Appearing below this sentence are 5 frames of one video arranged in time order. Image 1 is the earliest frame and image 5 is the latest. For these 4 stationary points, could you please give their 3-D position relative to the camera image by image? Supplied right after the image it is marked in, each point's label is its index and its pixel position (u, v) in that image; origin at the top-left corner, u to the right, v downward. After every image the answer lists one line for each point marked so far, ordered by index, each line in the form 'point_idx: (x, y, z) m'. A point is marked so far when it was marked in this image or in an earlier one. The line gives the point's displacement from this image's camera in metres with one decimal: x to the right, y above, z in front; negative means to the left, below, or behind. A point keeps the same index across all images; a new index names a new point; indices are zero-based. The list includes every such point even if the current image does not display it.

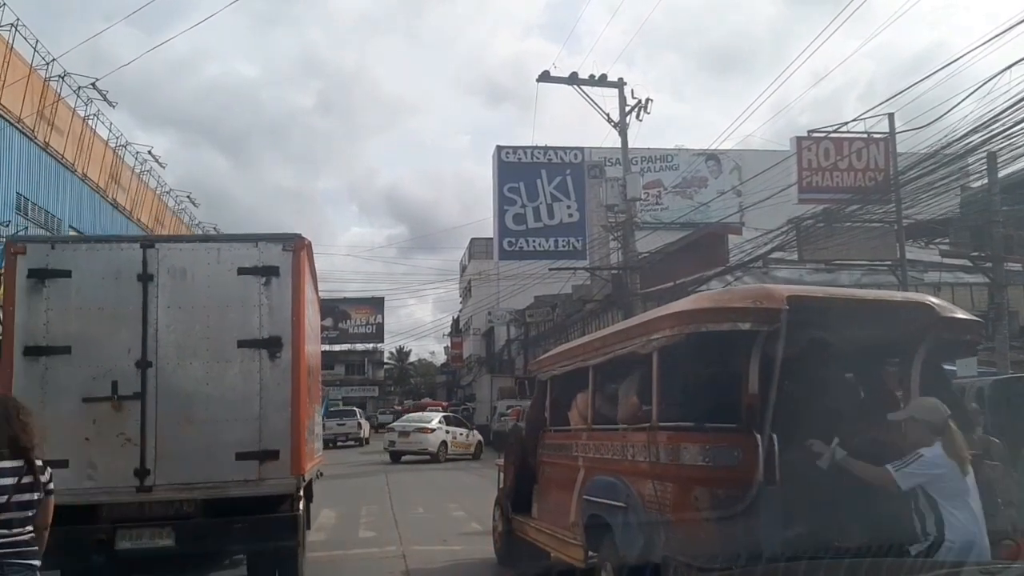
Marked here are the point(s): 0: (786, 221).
0: (+5.0, +1.2, +17.3) m
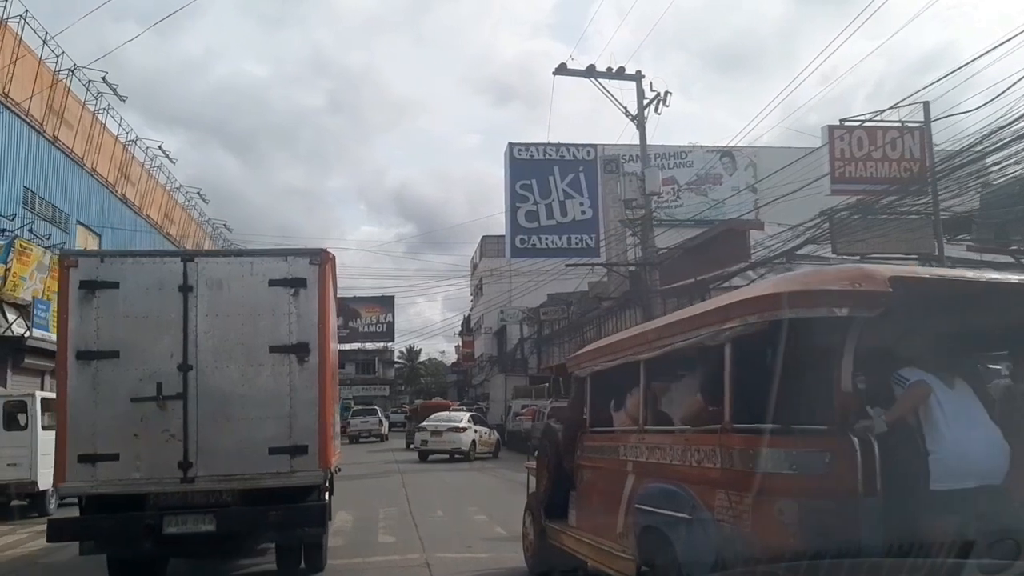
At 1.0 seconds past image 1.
0: (+5.4, +1.3, +16.6) m
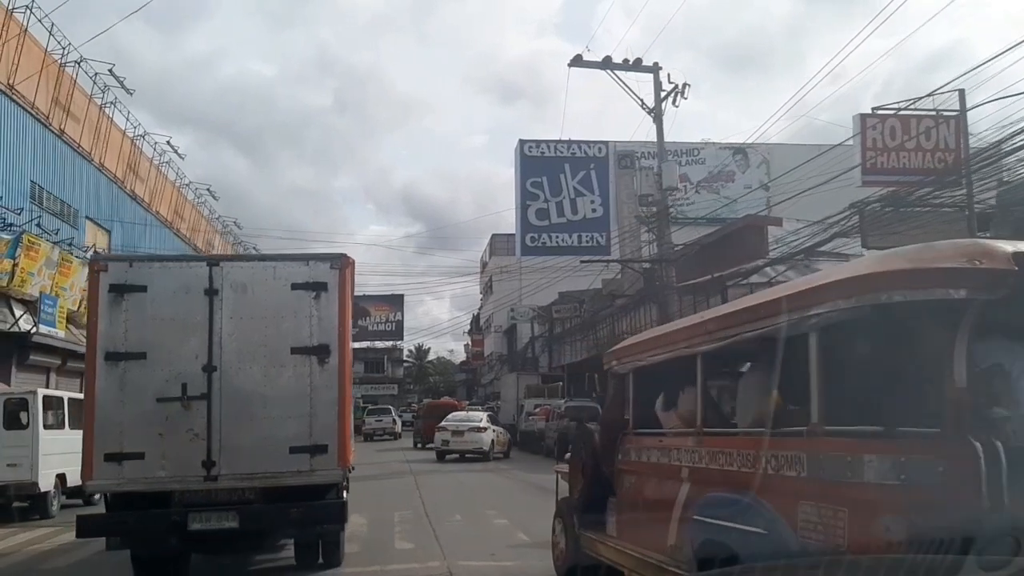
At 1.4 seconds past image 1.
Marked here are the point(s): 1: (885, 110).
0: (+5.7, +1.4, +16.0) m
1: (+6.5, +3.1, +16.4) m
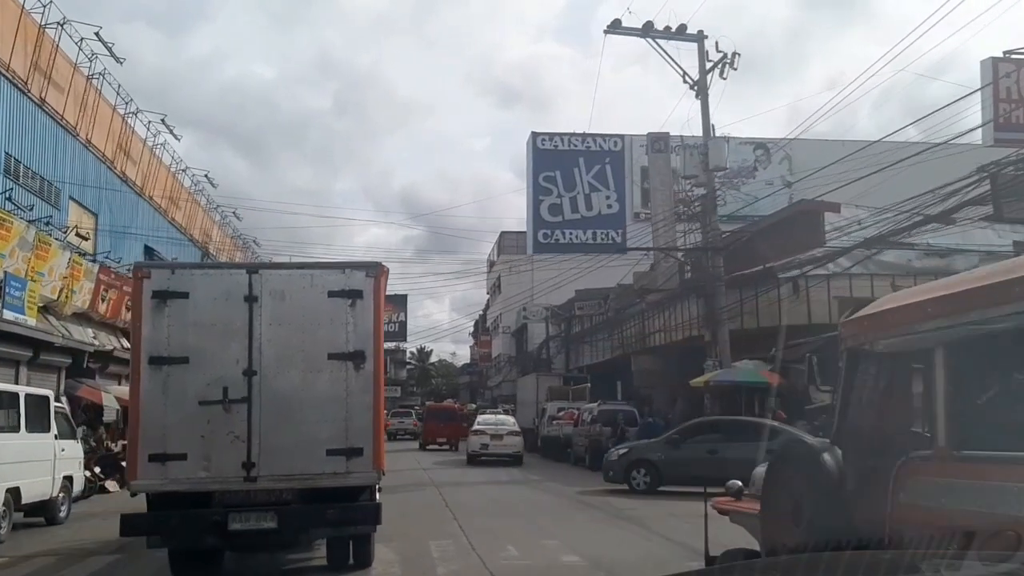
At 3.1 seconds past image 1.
0: (+6.5, +1.7, +13.2) m
1: (+7.3, +3.3, +13.6) m
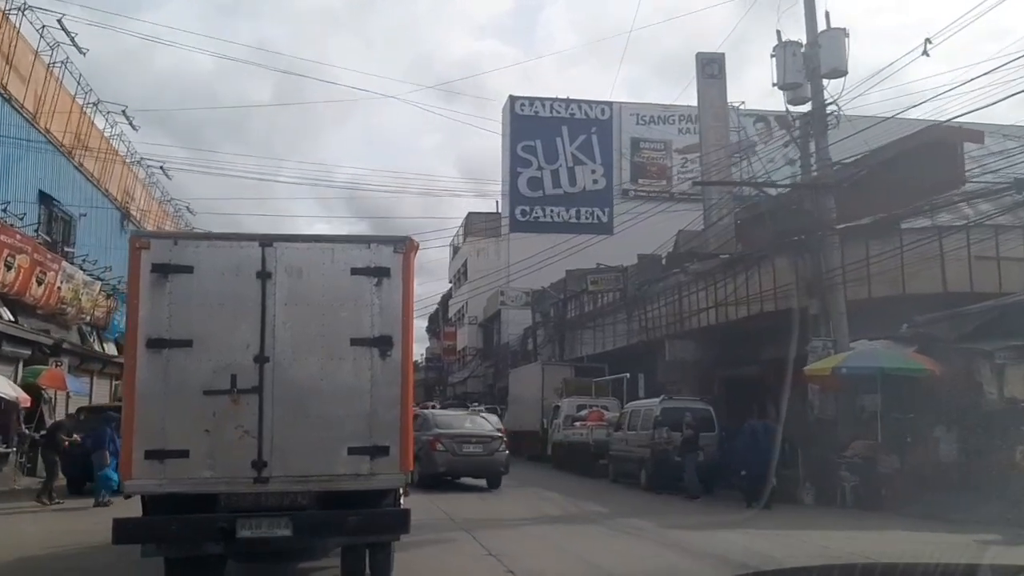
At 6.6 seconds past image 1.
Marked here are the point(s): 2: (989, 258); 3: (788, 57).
0: (+7.8, +2.5, +6.4) m
1: (+8.6, +4.2, +6.8) m
2: (+9.5, +0.6, +18.8) m
3: (+5.5, +4.6, +19.4) m
